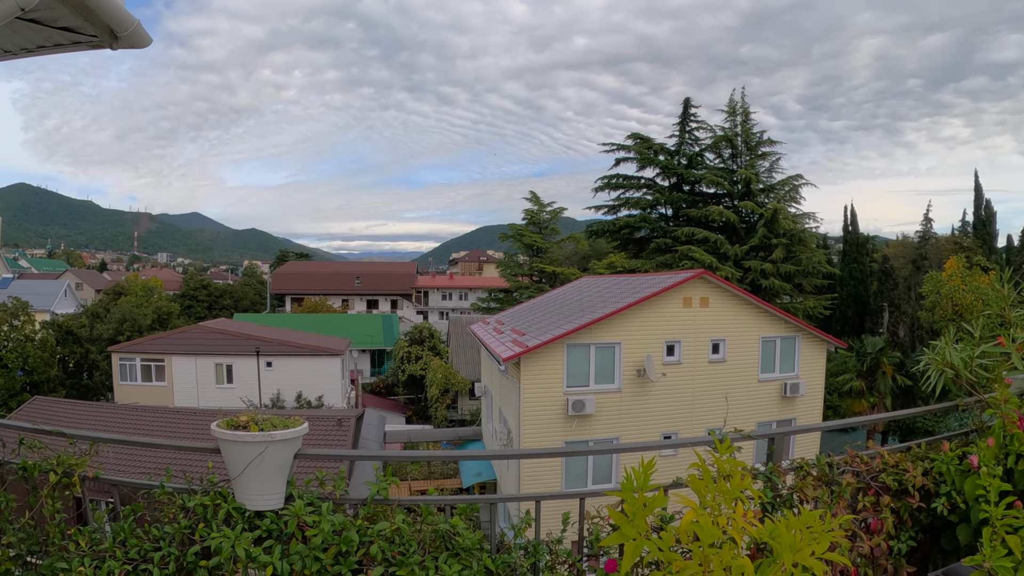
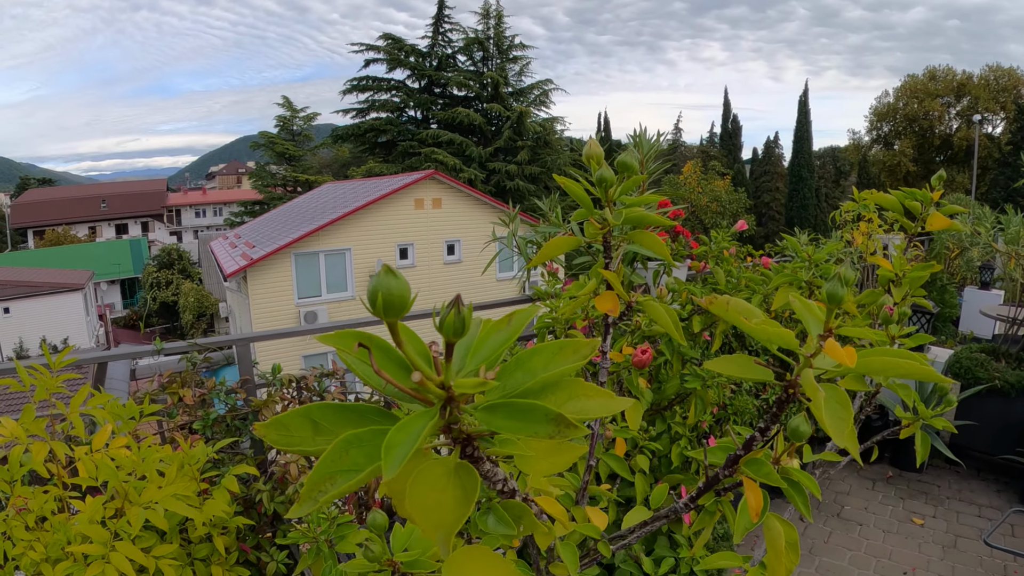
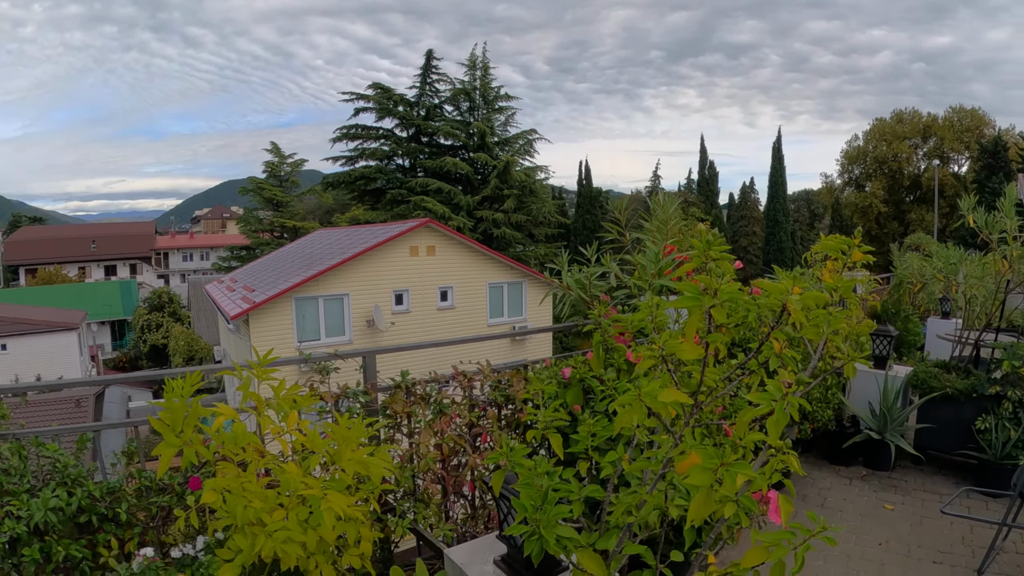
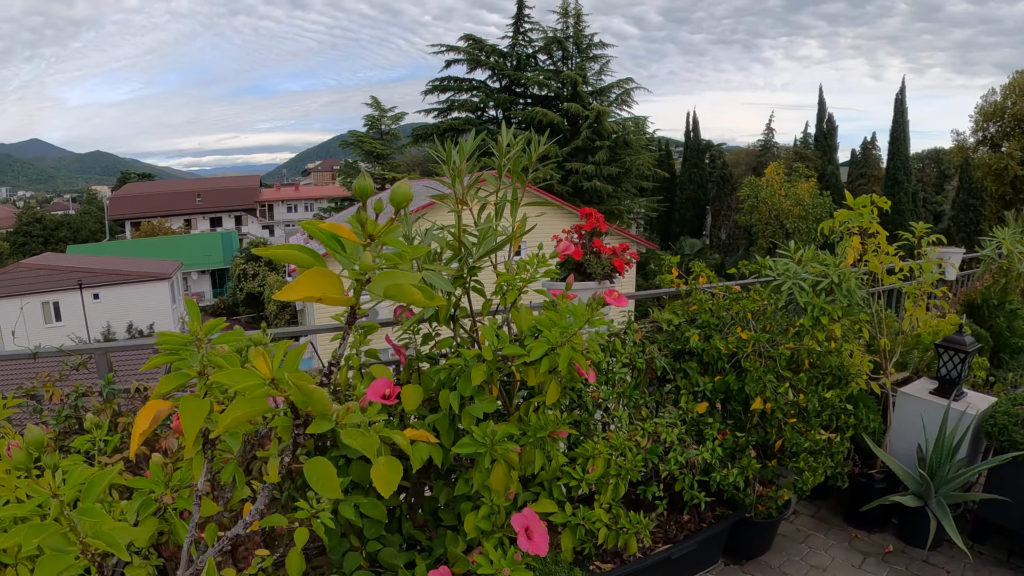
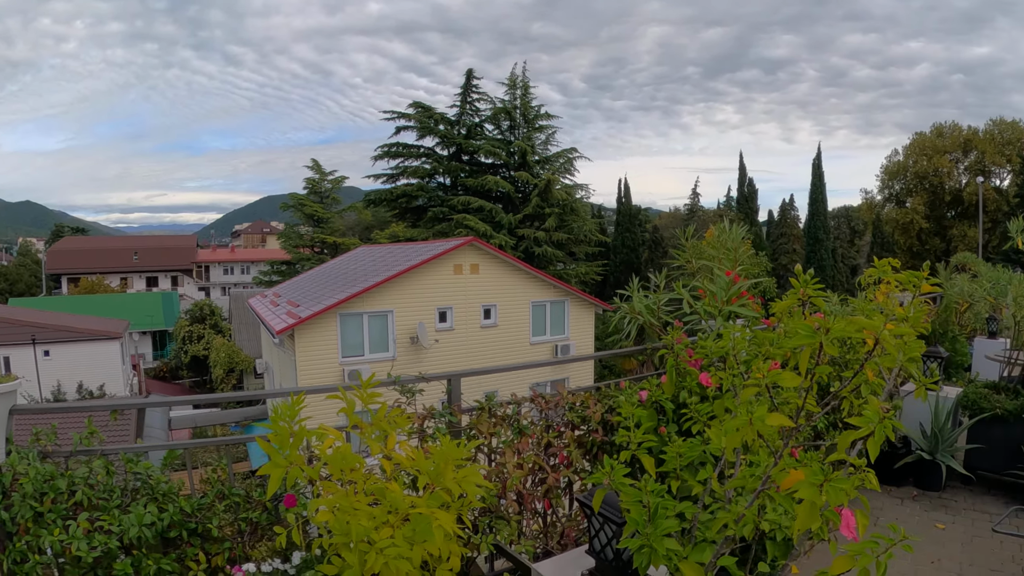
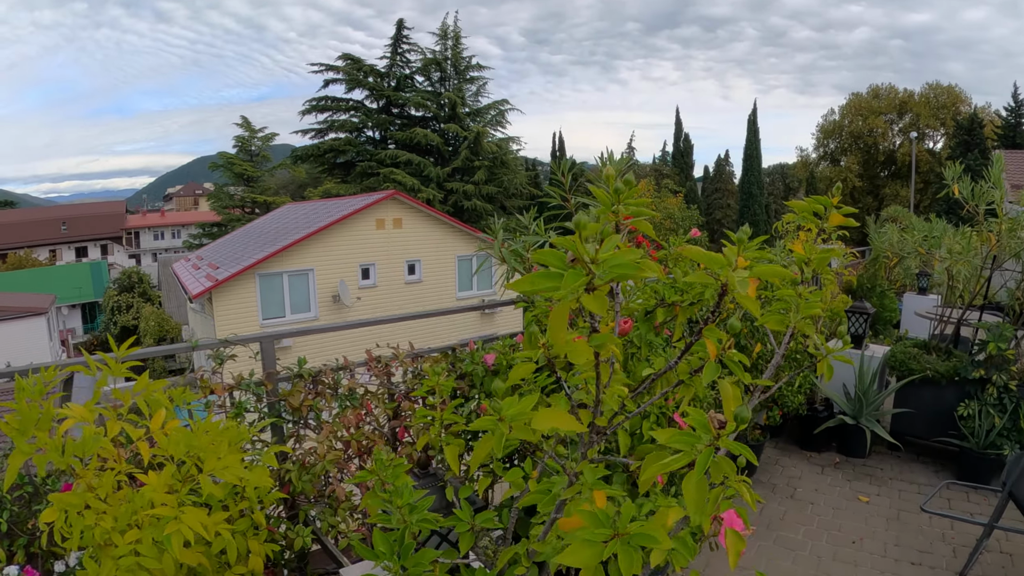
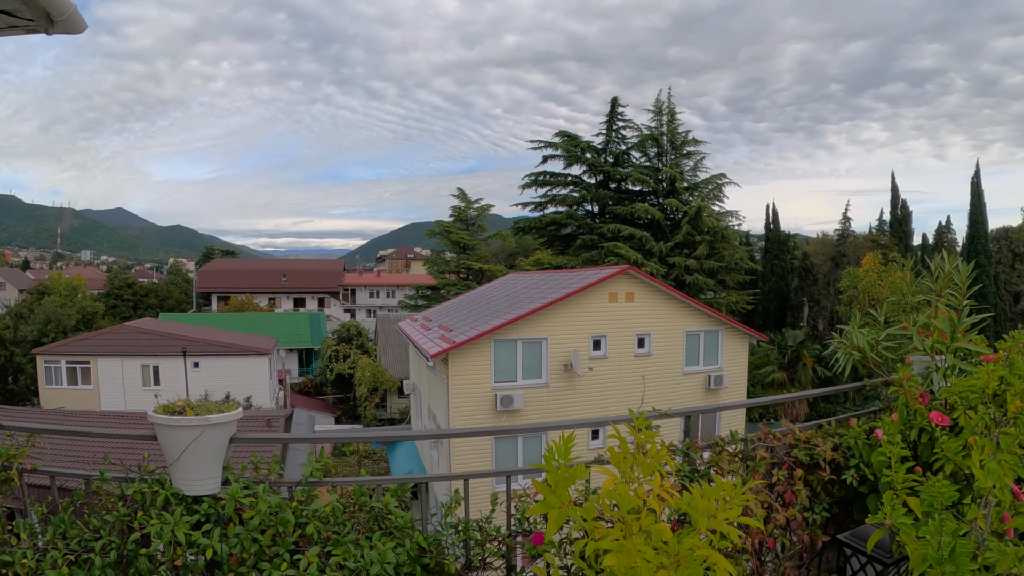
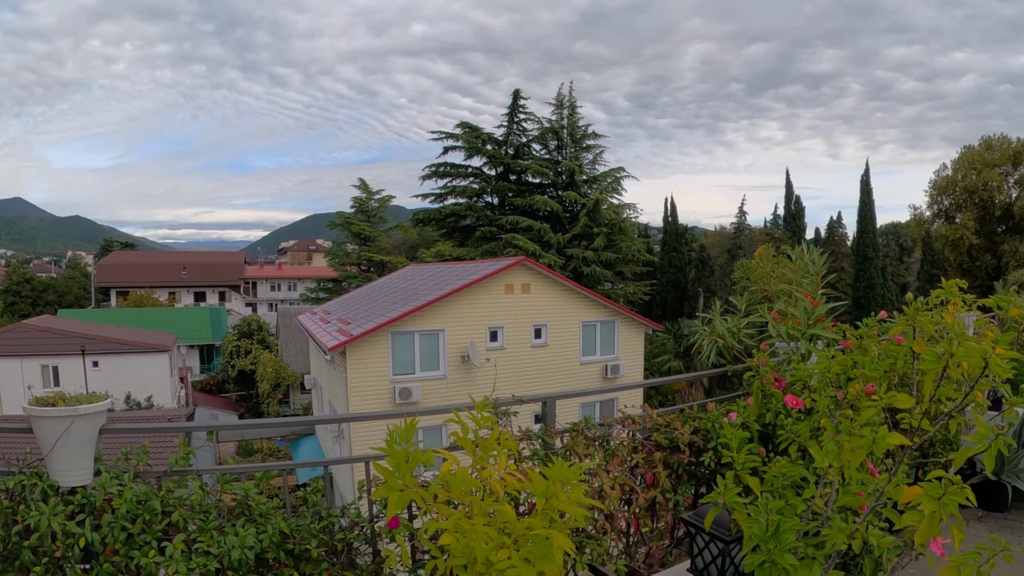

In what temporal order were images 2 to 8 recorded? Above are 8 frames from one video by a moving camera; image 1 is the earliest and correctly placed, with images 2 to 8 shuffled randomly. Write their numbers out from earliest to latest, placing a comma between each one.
7, 8, 5, 3, 6, 2, 4
